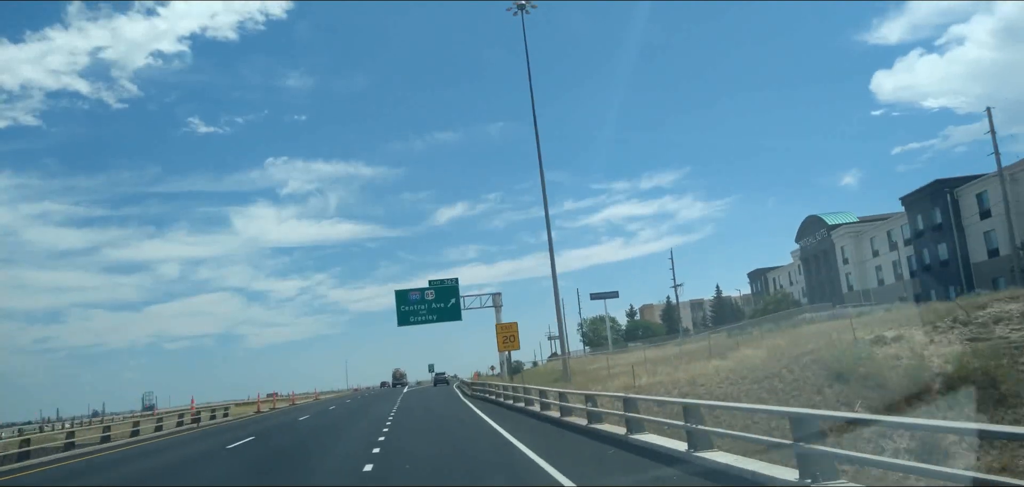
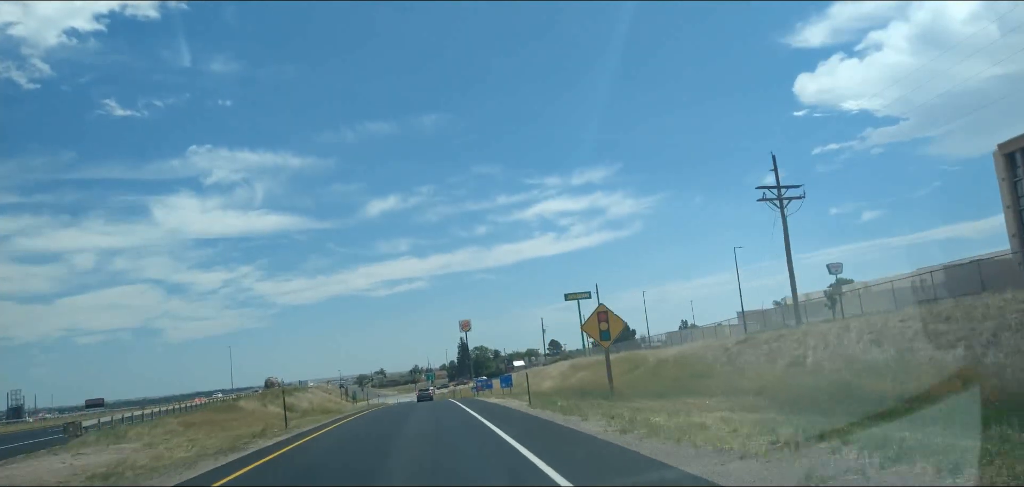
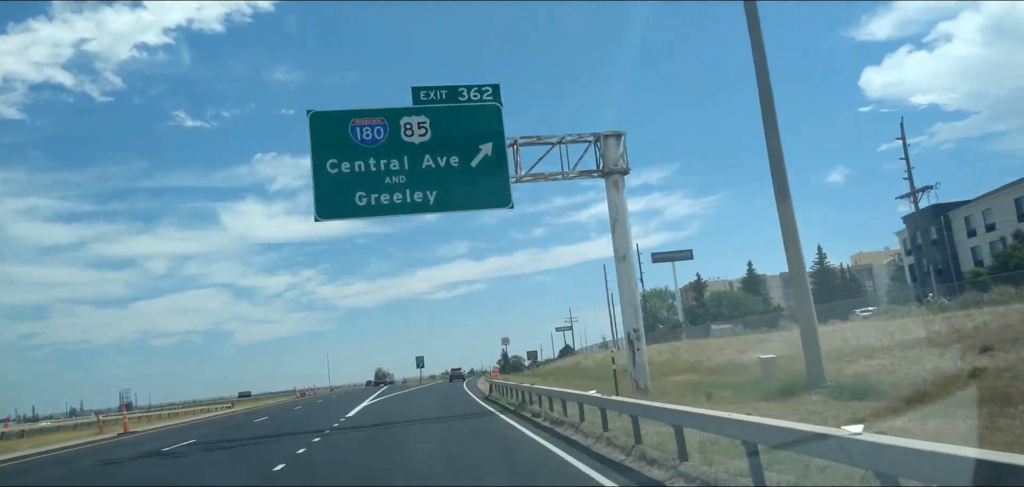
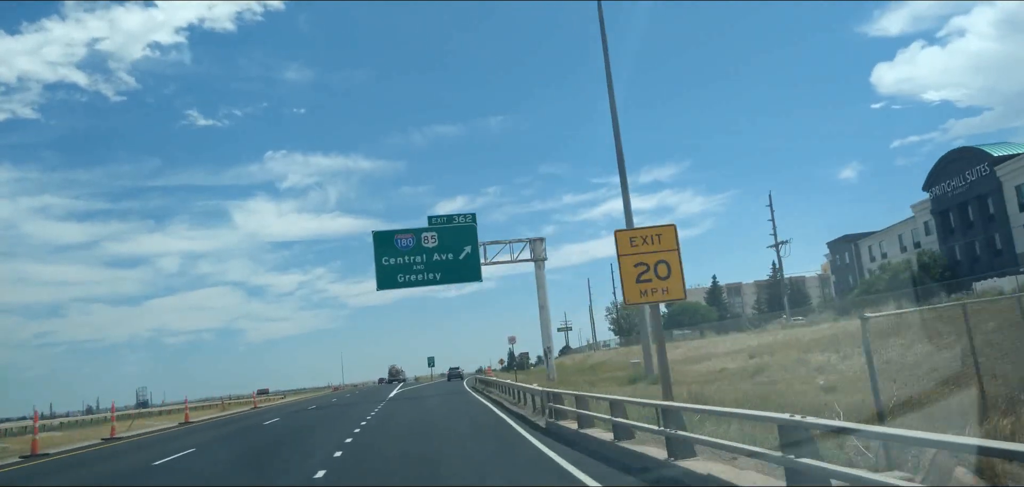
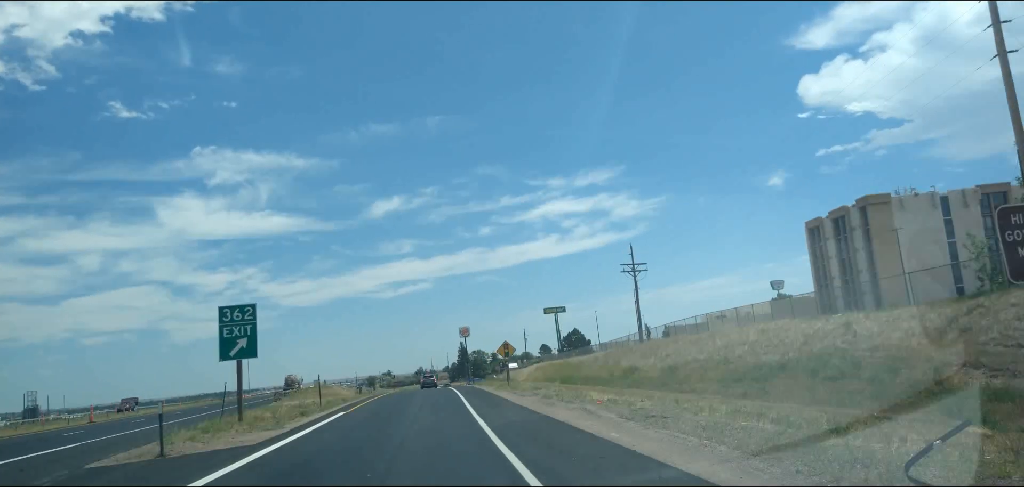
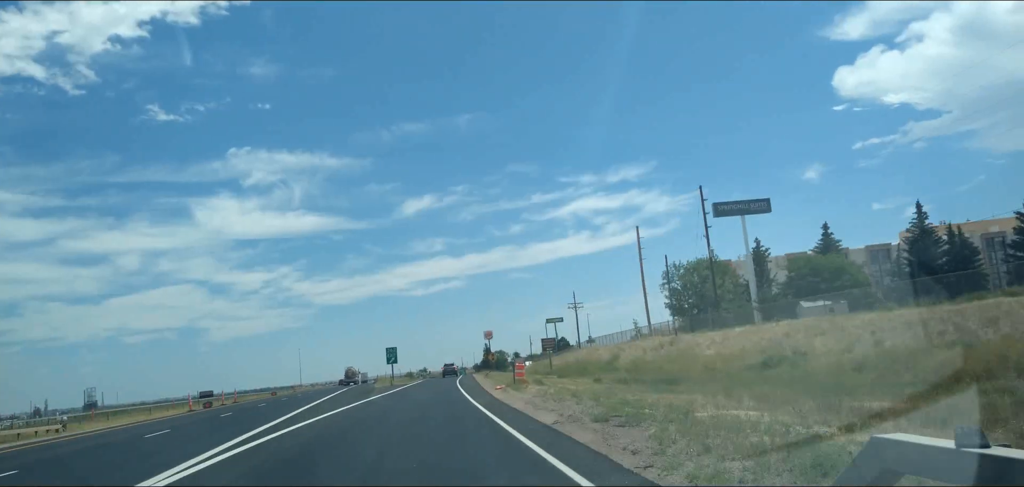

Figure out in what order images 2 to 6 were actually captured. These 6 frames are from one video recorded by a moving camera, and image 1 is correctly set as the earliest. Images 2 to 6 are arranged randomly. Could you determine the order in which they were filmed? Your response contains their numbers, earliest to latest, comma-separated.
4, 3, 6, 5, 2
